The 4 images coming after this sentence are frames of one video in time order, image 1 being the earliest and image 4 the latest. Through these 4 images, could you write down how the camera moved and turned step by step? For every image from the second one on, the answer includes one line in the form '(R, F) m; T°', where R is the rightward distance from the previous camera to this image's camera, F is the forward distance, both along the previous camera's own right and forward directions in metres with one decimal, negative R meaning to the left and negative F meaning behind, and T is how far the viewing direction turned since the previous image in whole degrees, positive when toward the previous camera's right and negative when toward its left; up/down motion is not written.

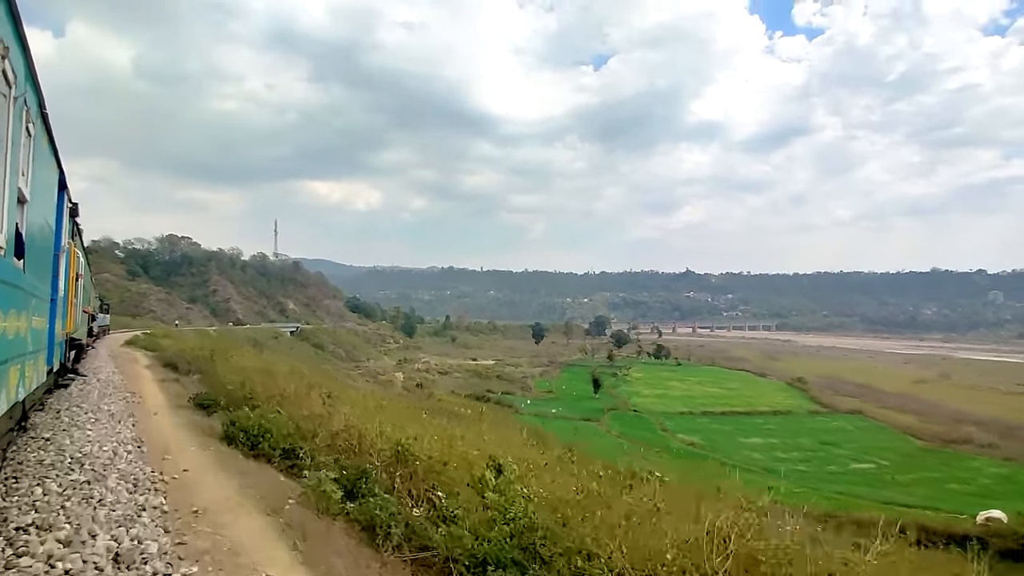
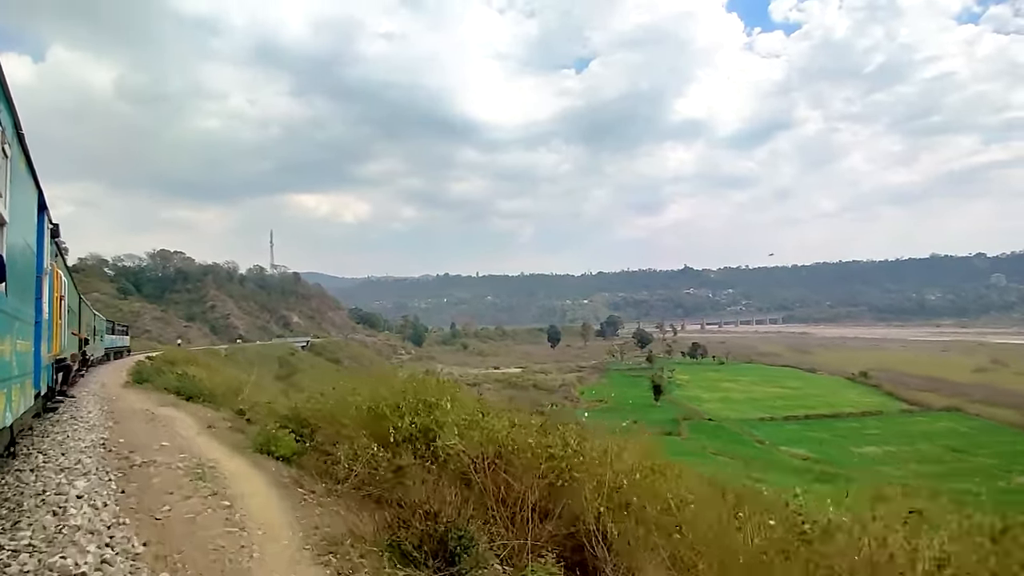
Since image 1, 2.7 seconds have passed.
(-2.9, +4.8) m; +1°
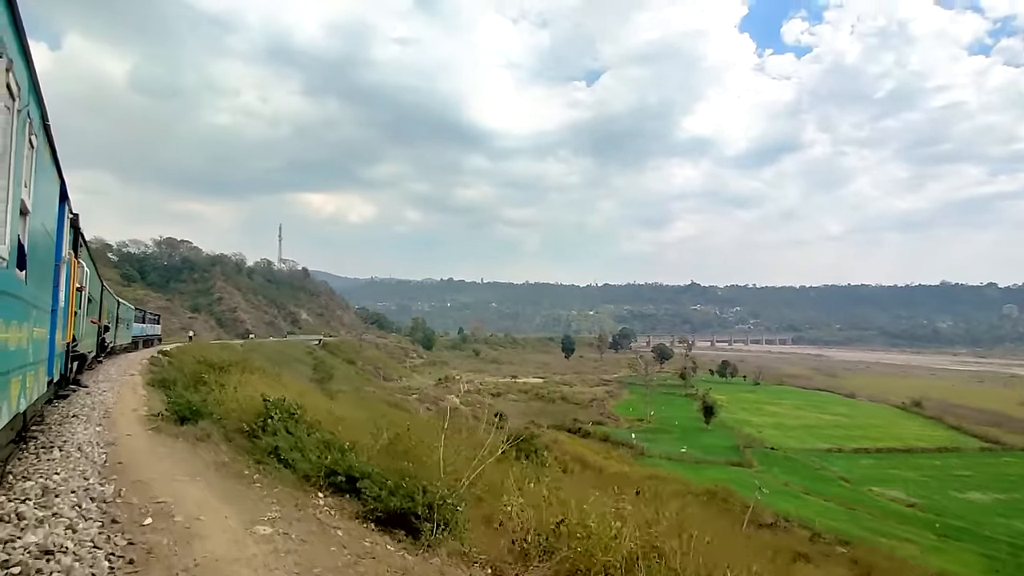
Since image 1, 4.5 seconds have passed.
(-2.0, +3.3) m; 0°
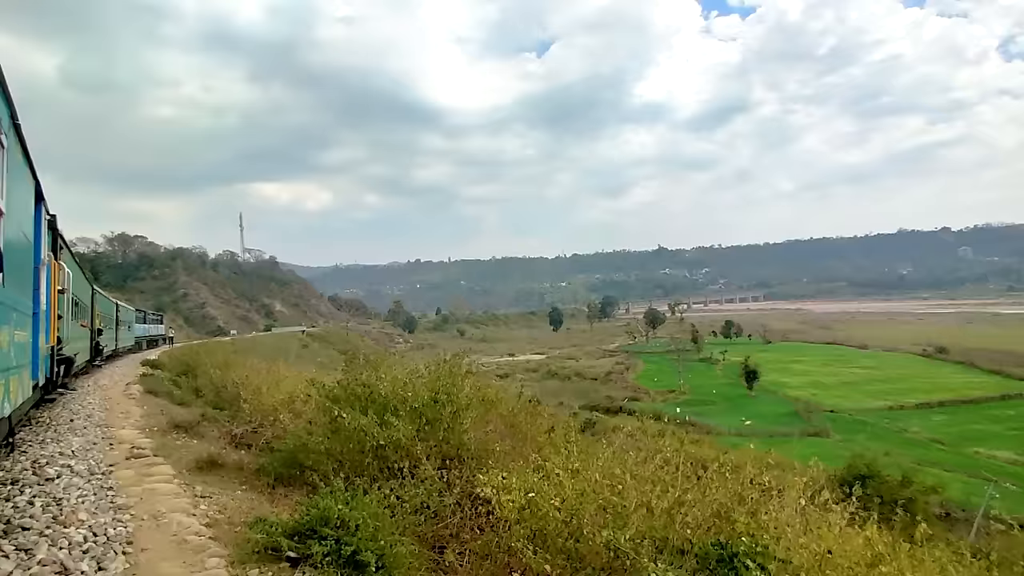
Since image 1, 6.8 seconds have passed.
(-2.3, +3.7) m; +3°
